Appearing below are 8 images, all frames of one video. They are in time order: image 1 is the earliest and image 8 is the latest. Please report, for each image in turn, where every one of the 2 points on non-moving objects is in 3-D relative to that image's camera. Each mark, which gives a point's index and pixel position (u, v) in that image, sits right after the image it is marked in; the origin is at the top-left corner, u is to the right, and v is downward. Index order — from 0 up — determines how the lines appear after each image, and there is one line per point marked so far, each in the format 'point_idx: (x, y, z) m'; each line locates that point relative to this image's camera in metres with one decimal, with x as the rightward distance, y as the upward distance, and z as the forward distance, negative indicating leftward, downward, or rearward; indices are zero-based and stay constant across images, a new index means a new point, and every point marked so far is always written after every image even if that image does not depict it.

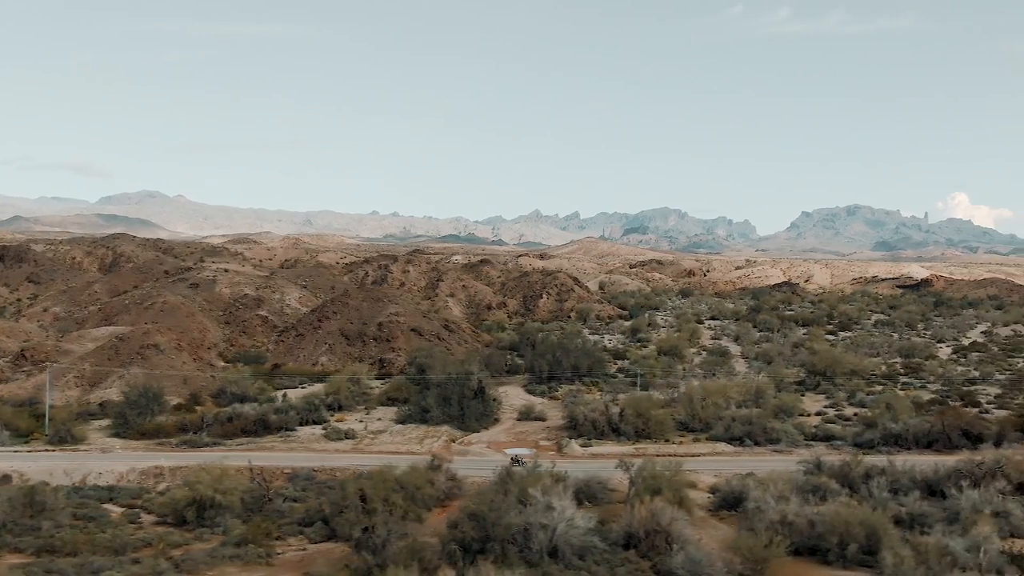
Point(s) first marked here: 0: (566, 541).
0: (+0.7, -3.3, +15.9) m
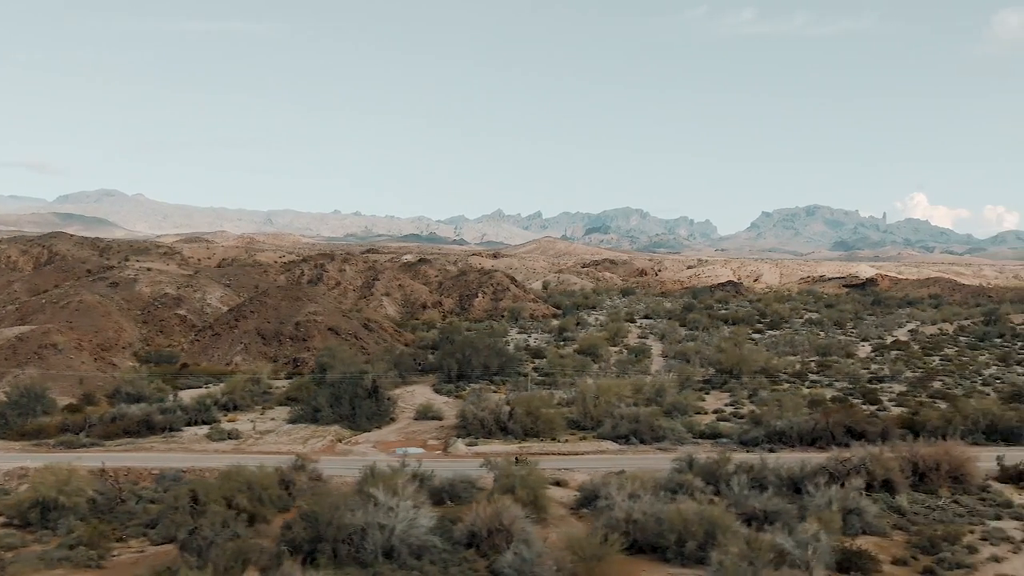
0: (-1.4, -3.2, +15.8) m
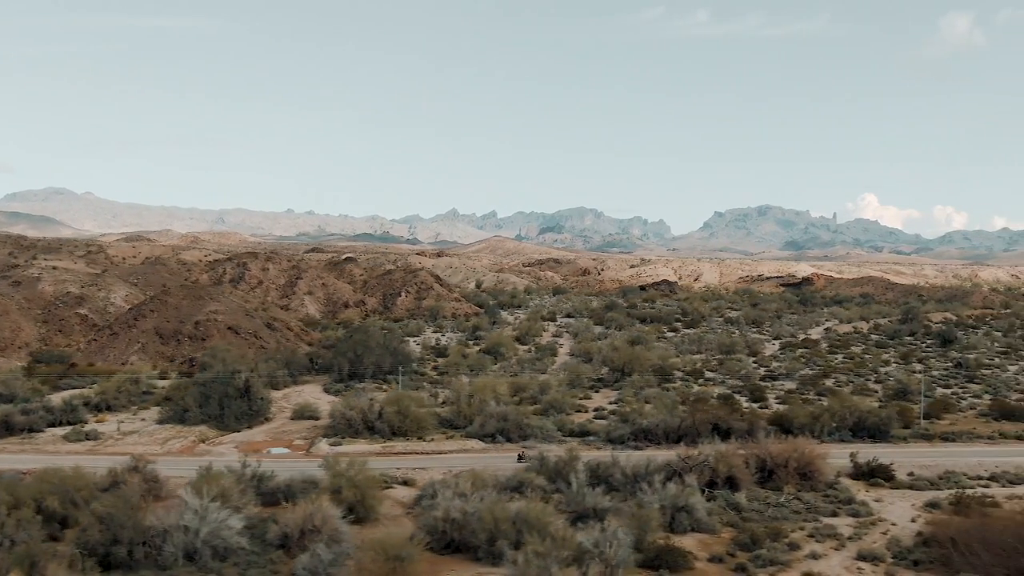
0: (-3.8, -3.2, +15.5) m
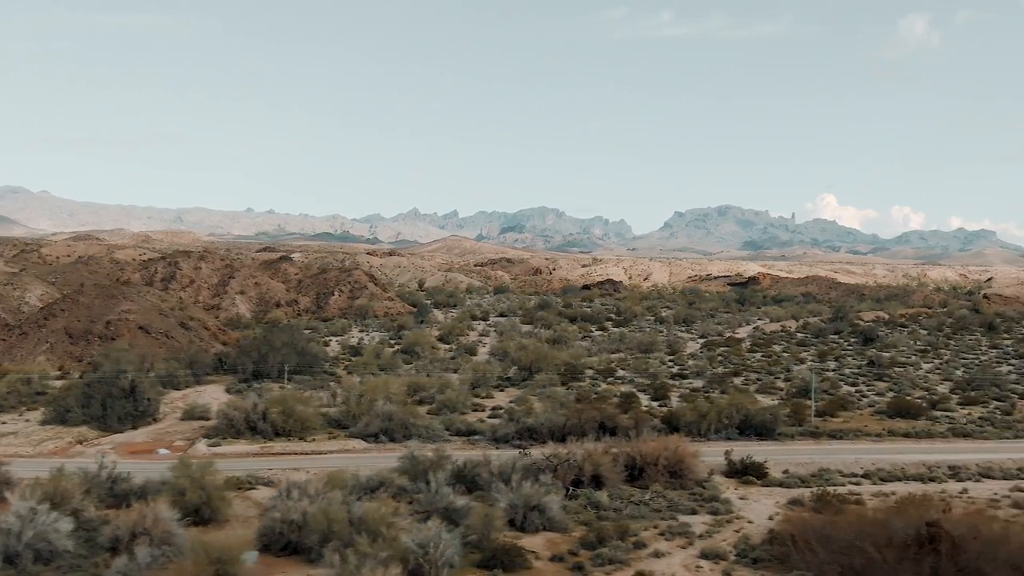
0: (-5.9, -3.2, +15.1) m
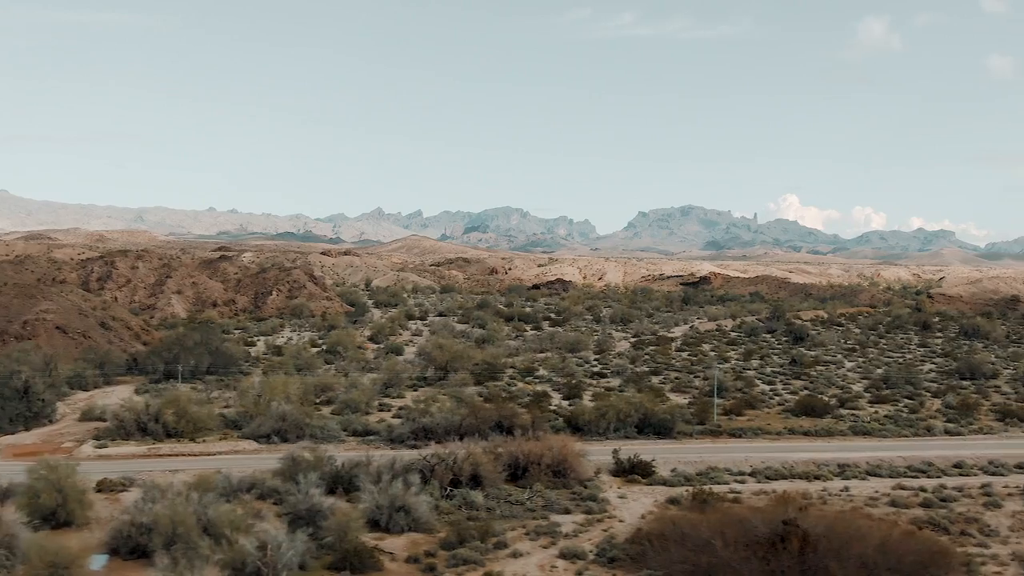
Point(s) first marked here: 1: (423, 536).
0: (-7.8, -3.1, +14.8) m
1: (-1.3, -3.5, +17.6) m
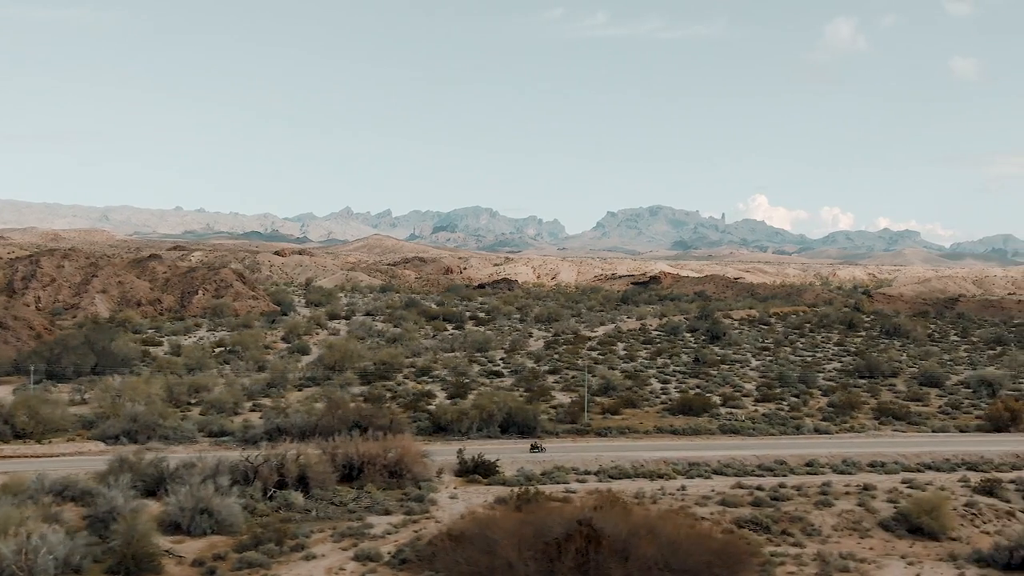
0: (-10.5, -3.1, +14.3) m
1: (-4.0, -3.5, +17.3) m
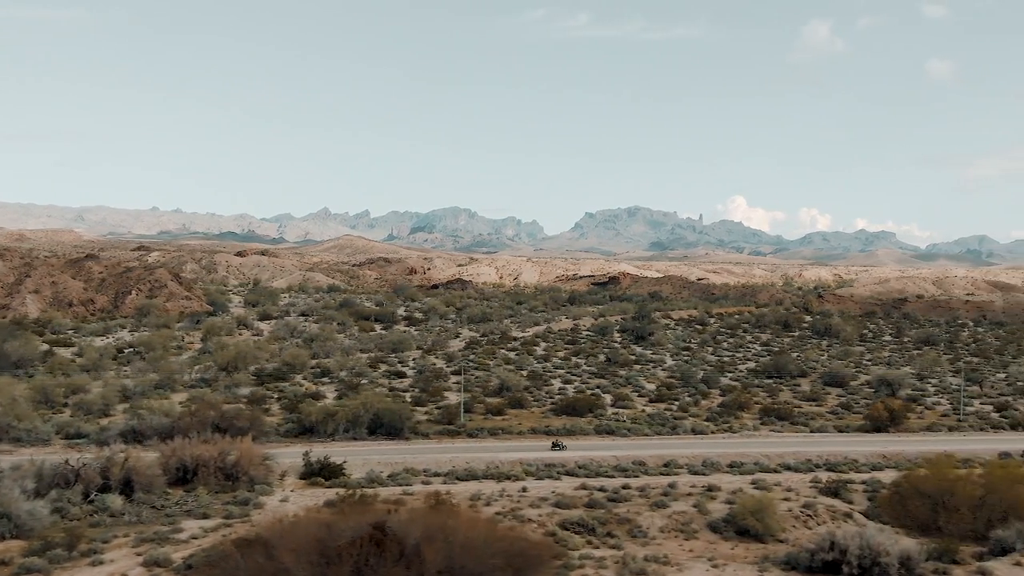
0: (-13.2, -3.1, +13.8) m
1: (-6.8, -3.5, +16.9) m
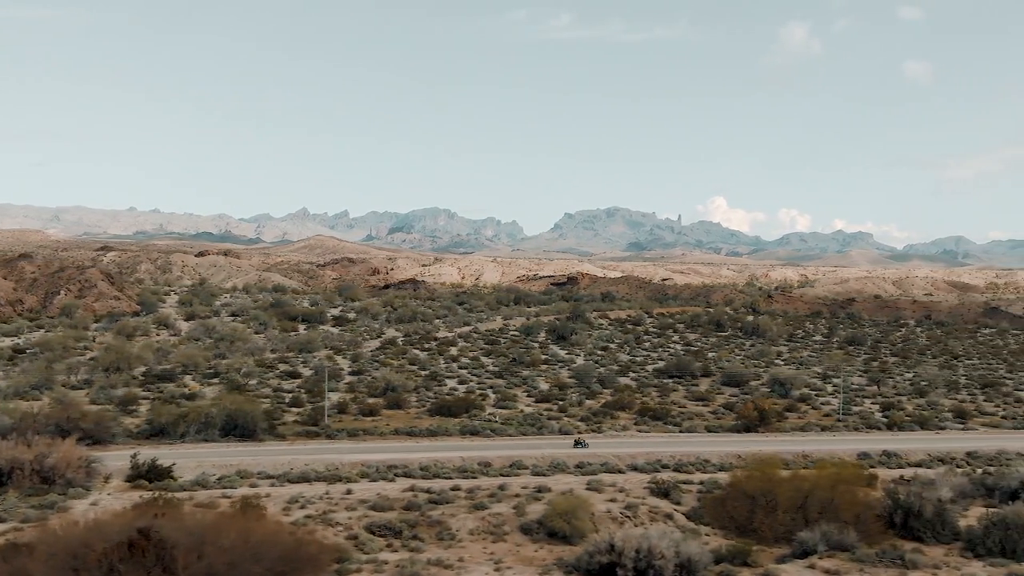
0: (-16.0, -3.1, +13.3) m
1: (-9.7, -3.5, +16.5) m
